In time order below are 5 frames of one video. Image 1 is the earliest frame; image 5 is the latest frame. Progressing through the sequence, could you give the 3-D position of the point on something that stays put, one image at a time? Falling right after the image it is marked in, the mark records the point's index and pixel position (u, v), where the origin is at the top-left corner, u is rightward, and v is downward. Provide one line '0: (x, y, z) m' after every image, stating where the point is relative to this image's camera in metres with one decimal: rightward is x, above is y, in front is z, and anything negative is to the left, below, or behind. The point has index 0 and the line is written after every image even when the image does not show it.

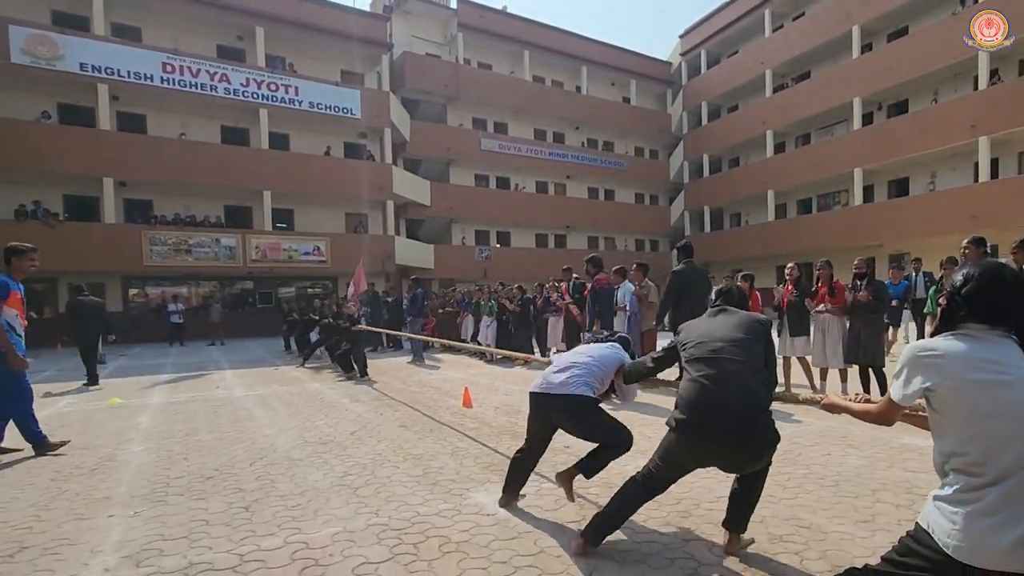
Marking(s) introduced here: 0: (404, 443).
0: (-1.0, -1.4, +5.0) m
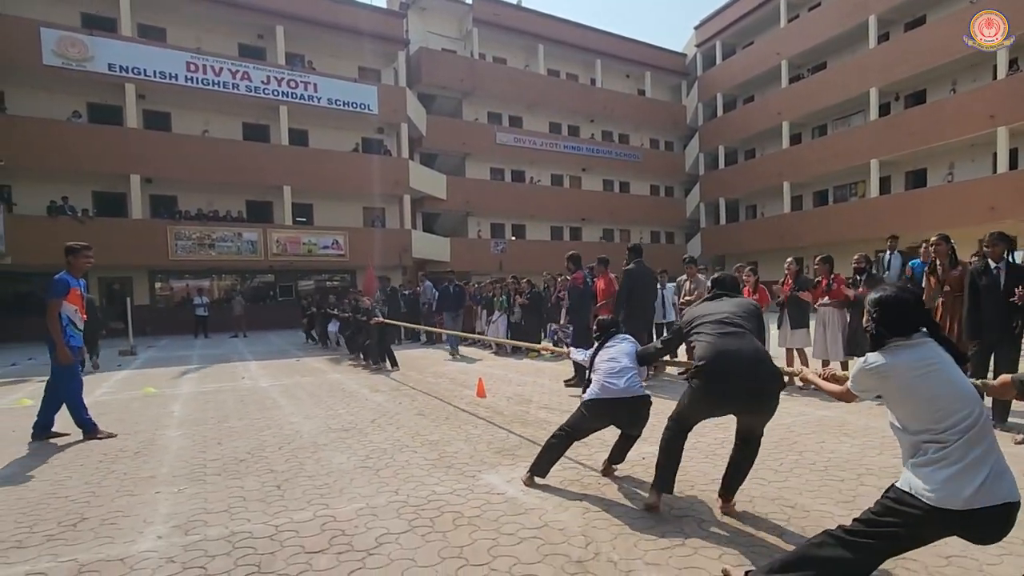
0: (-0.9, -1.4, +5.3) m
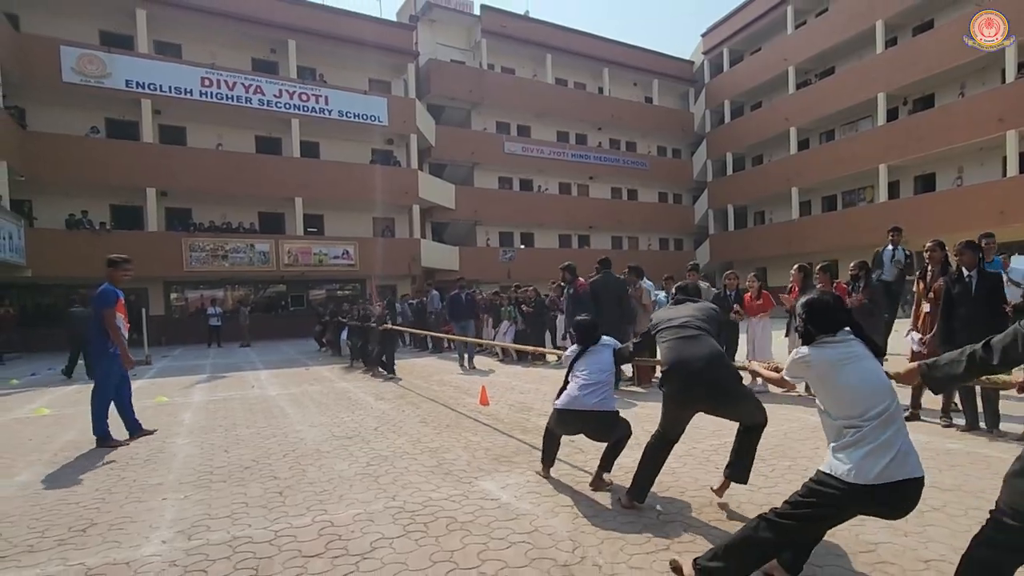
0: (-0.9, -1.5, +5.4) m
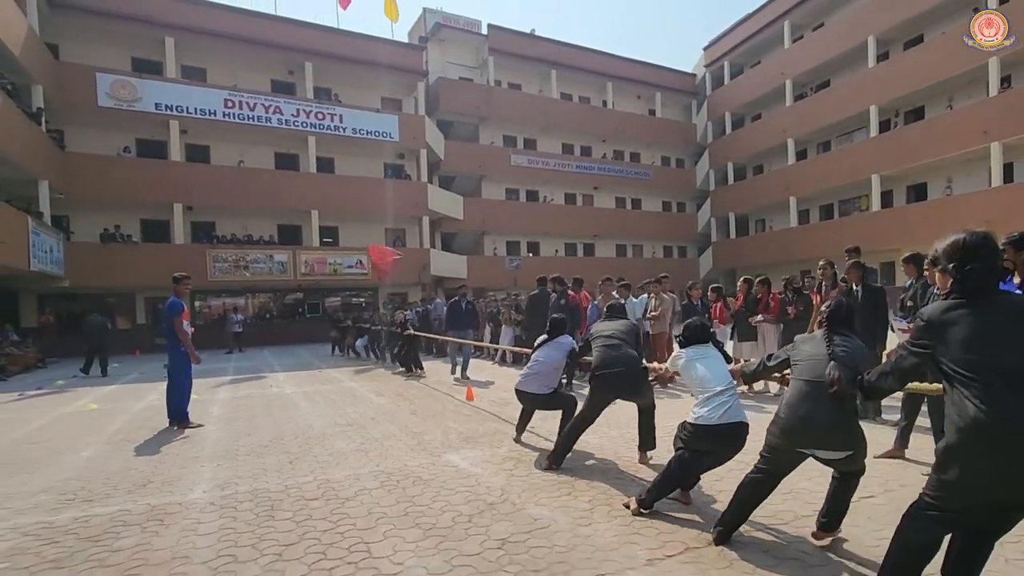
0: (-1.2, -1.6, +6.5) m
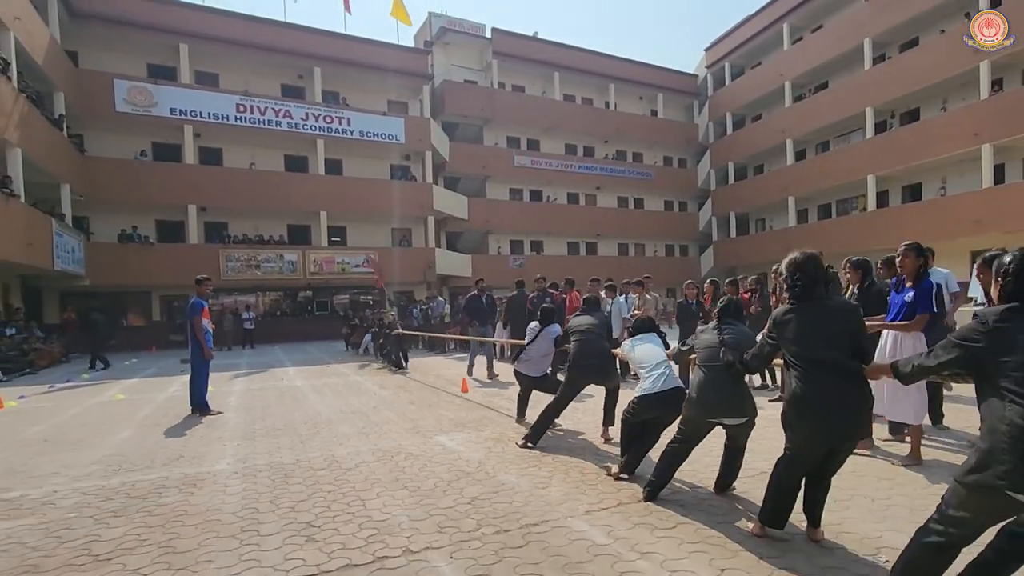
0: (-1.4, -1.6, +7.2) m
